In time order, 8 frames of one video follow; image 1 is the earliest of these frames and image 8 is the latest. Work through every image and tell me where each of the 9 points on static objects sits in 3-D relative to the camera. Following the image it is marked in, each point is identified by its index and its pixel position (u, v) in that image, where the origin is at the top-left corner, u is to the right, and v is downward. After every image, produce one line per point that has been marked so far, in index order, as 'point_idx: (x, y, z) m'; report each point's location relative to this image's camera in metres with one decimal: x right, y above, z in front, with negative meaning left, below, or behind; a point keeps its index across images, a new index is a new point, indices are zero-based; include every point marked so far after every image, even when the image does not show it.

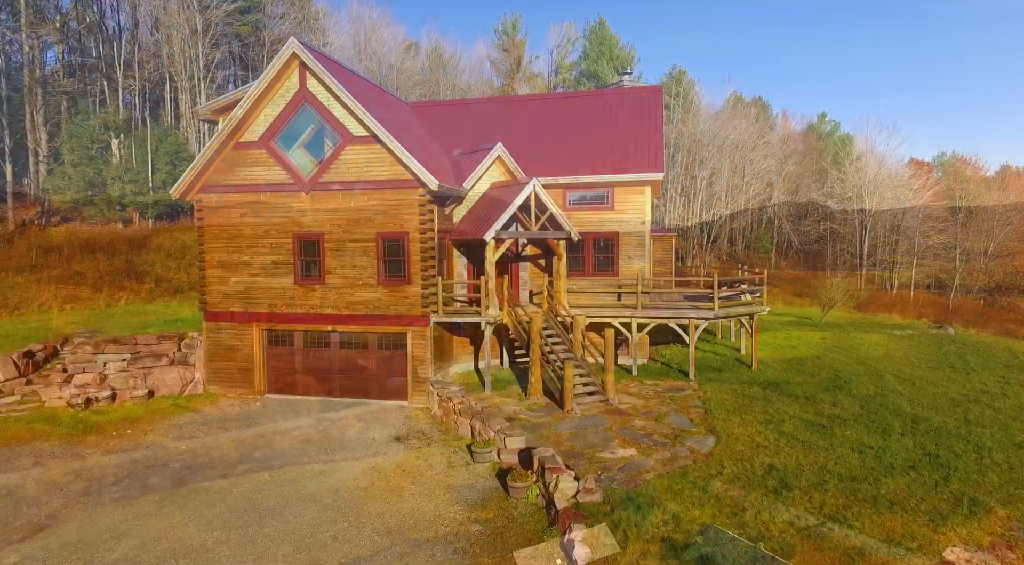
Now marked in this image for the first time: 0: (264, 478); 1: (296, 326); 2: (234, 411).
0: (-5.2, -4.1, +14.2) m
1: (-6.4, -1.3, +19.9) m
2: (-7.8, -3.7, +19.0) m
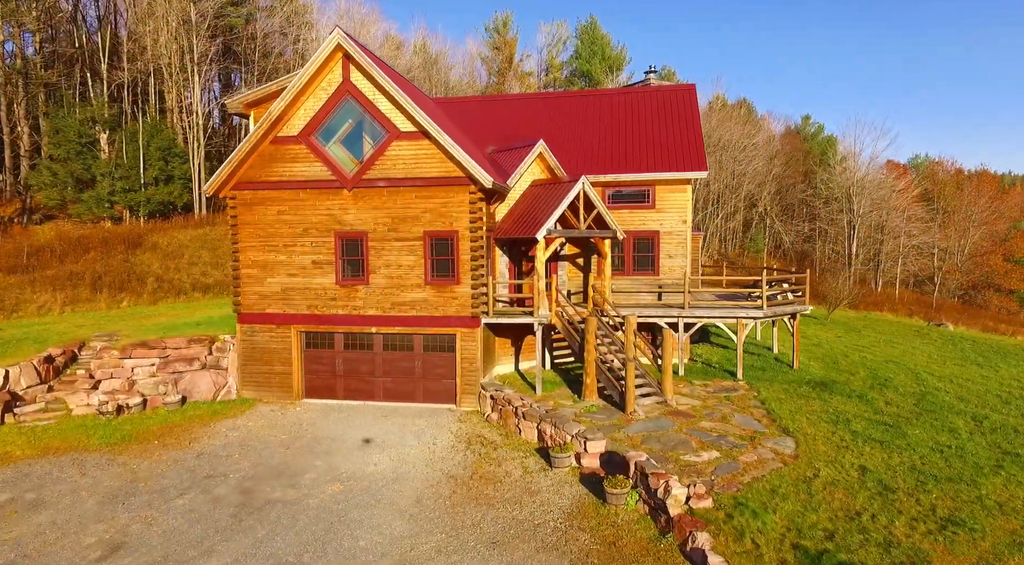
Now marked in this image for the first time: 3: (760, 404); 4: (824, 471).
0: (-3.5, -4.2, +13.6) m
1: (-5.0, -1.3, +19.2) m
2: (-6.4, -3.7, +18.2) m
3: (+6.5, -3.2, +17.6) m
4: (+5.9, -3.6, +12.6) m
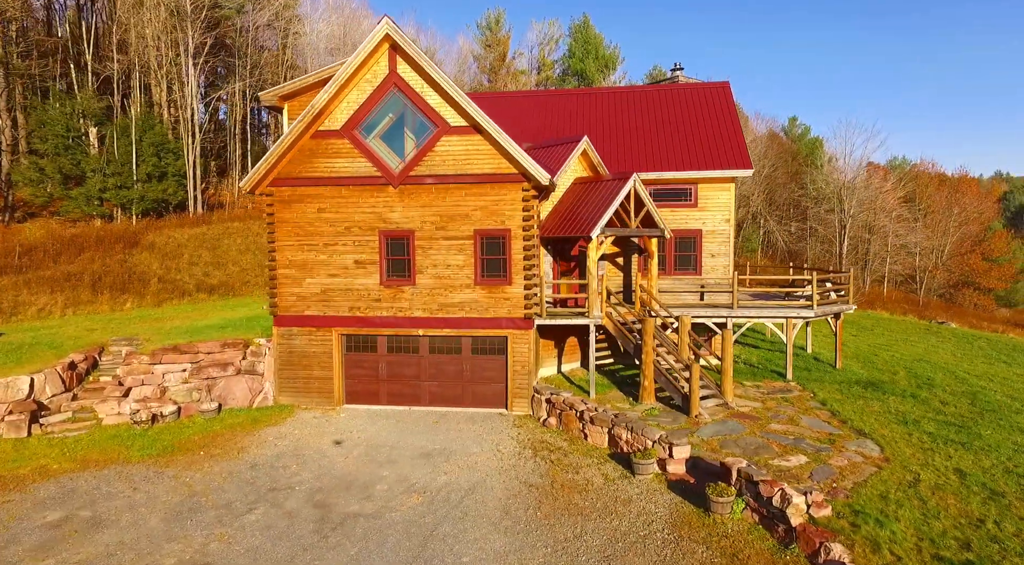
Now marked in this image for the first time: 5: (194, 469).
0: (-1.8, -4.2, +12.9) m
1: (-3.6, -1.3, +18.5) m
2: (-4.9, -3.7, +17.4) m
3: (+8.0, -3.2, +17.3) m
4: (+7.6, -3.6, +12.3) m
5: (-7.0, -4.1, +14.7) m
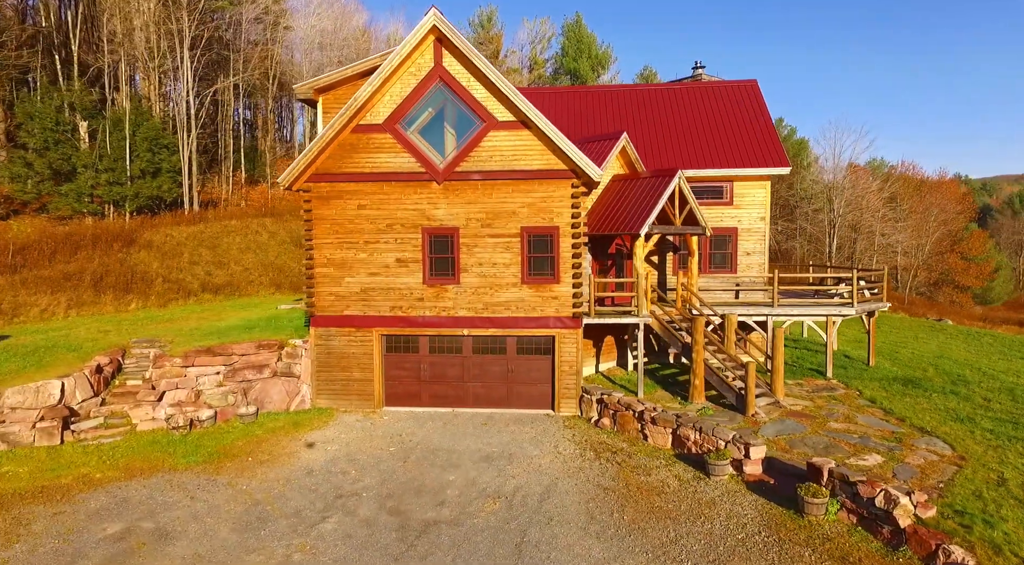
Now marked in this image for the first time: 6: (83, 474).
0: (-0.4, -4.1, +12.5) m
1: (-2.4, -1.3, +18.0) m
2: (-3.6, -3.7, +16.9) m
3: (+9.3, -3.2, +17.3) m
4: (+9.1, -3.5, +12.3) m
5: (-5.5, -4.1, +14.0) m
6: (-9.1, -4.1, +14.2) m
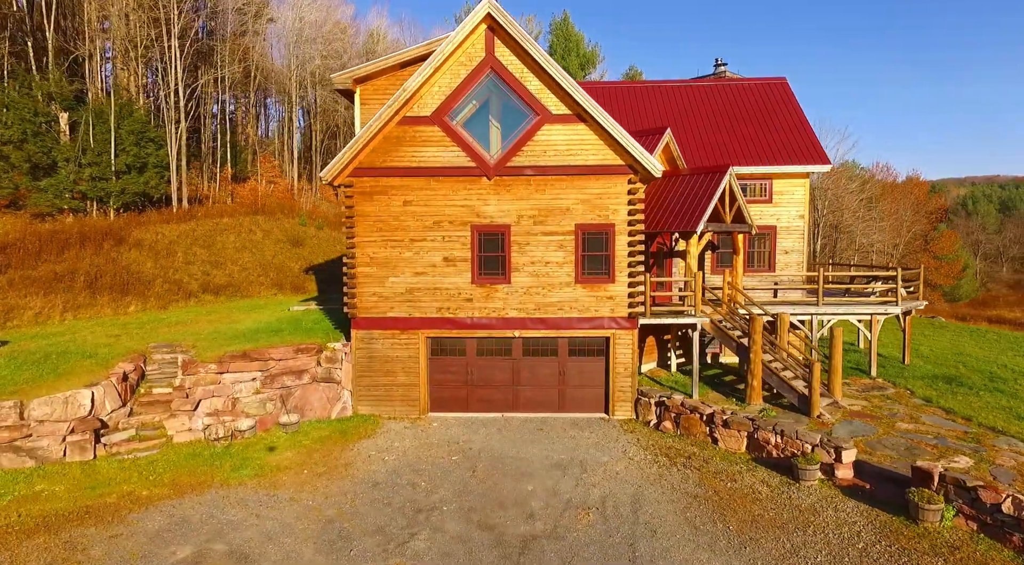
0: (+1.3, -4.1, +11.9) m
1: (-1.0, -1.3, +17.2) m
2: (-2.2, -3.7, +16.1) m
3: (+10.7, -3.1, +17.2) m
4: (+10.7, -3.5, +12.2) m
5: (-4.0, -4.1, +13.1) m
6: (-7.5, -4.1, +13.1) m
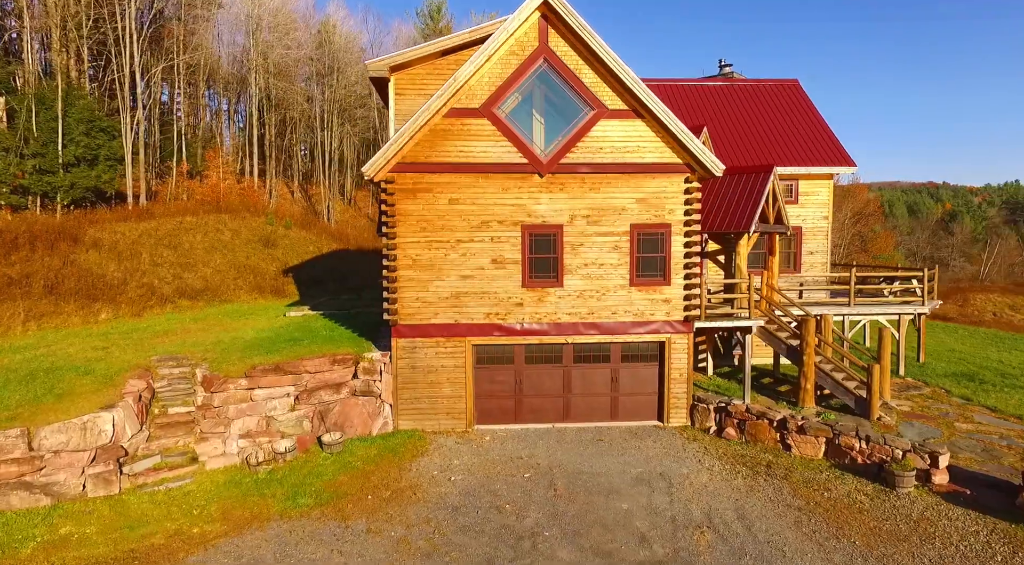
0: (+3.1, -4.2, +11.1) m
1: (+0.3, -1.3, +16.2) m
2: (-0.8, -3.8, +14.9) m
3: (+11.9, -3.1, +17.4) m
4: (+12.5, -3.5, +12.4) m
5: (-2.2, -4.2, +11.8) m
6: (-5.8, -4.2, +11.4) m
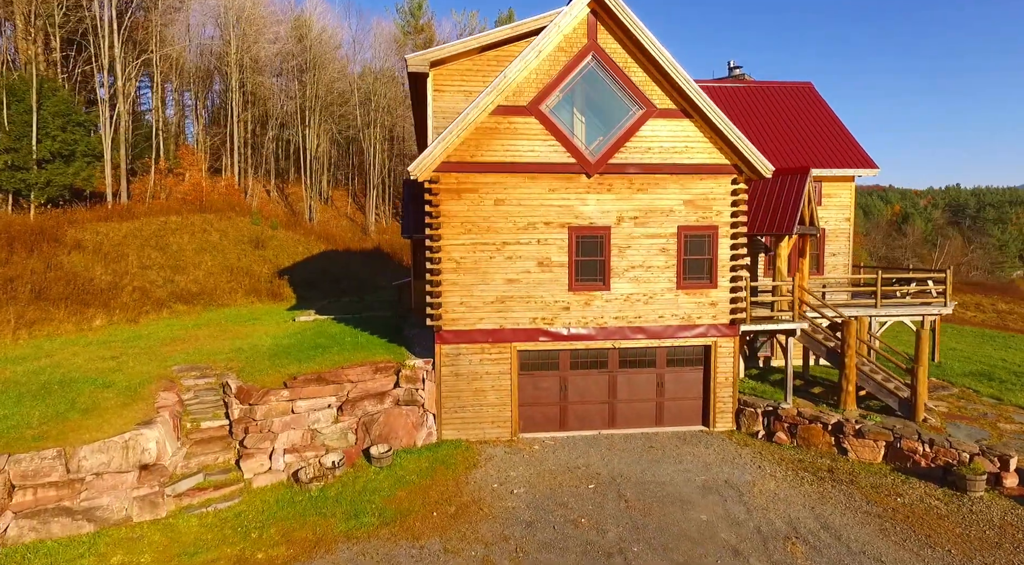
0: (+4.5, -4.3, +10.9) m
1: (+1.3, -1.4, +15.8) m
2: (+0.4, -3.8, +14.4) m
3: (+12.9, -3.2, +17.6) m
4: (+13.8, -3.5, +12.7) m
5: (-0.9, -4.3, +11.2) m
6: (-4.4, -4.3, +10.6) m
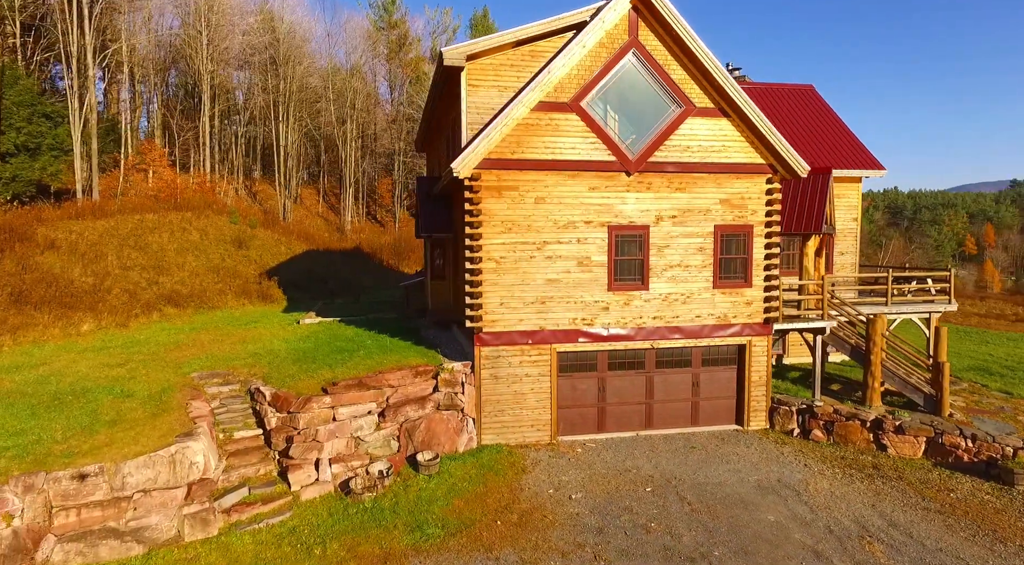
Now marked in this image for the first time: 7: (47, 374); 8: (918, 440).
0: (+5.8, -4.3, +10.9) m
1: (+2.2, -1.4, +15.5) m
2: (+1.4, -3.8, +14.1) m
3: (+13.6, -3.1, +18.2) m
4: (+14.8, -3.5, +13.4) m
5: (+0.4, -4.3, +10.8) m
6: (-3.1, -4.3, +10.0) m
7: (-11.0, -2.1, +15.7) m
8: (+8.7, -3.4, +14.4) m
